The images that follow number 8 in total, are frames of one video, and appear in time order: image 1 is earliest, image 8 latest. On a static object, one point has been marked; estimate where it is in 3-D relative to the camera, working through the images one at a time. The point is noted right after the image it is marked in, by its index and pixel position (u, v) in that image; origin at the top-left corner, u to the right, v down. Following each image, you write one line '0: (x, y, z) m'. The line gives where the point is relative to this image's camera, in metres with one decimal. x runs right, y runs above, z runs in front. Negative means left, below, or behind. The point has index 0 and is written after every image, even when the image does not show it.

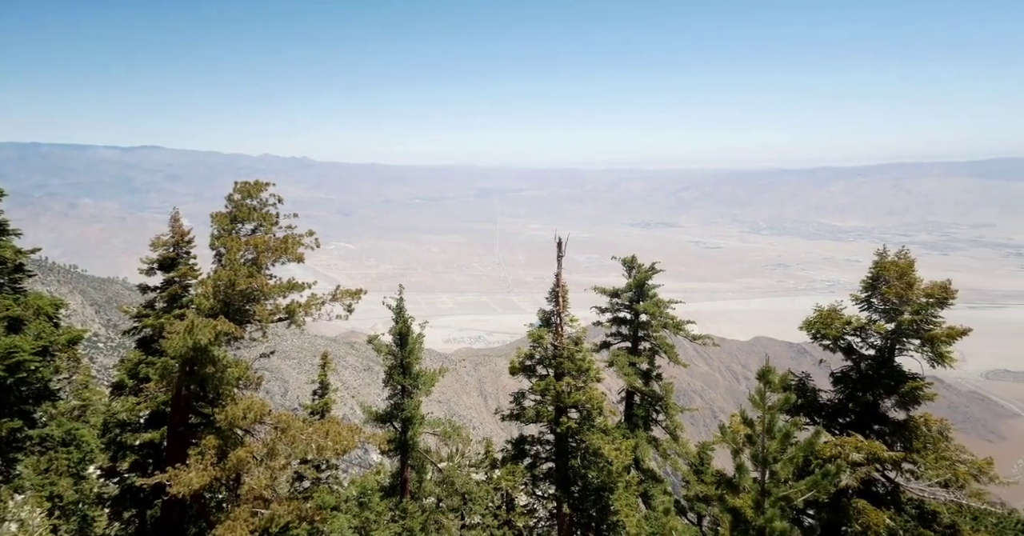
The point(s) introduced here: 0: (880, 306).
0: (+9.2, -0.9, +19.4) m
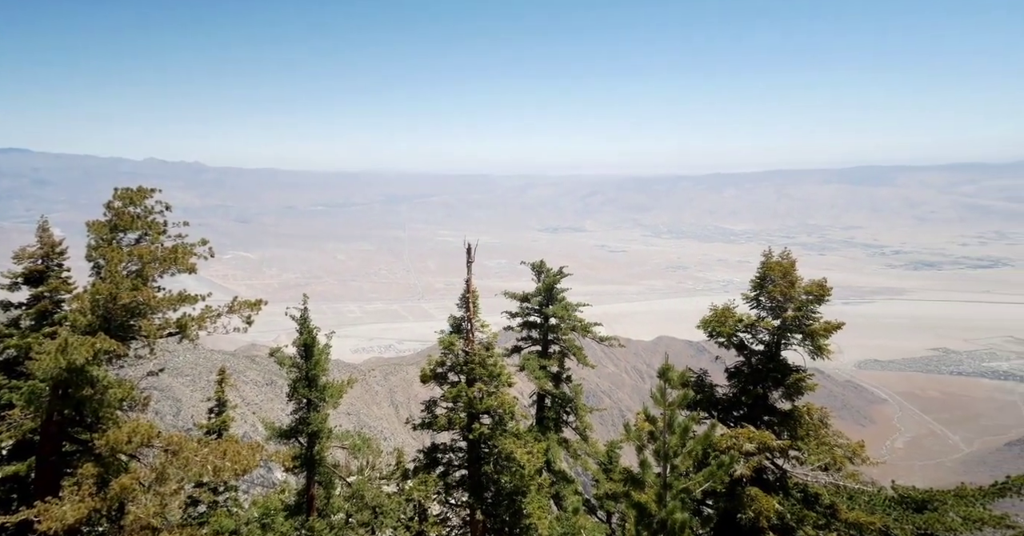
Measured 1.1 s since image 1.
0: (+6.8, -0.9, +20.1) m
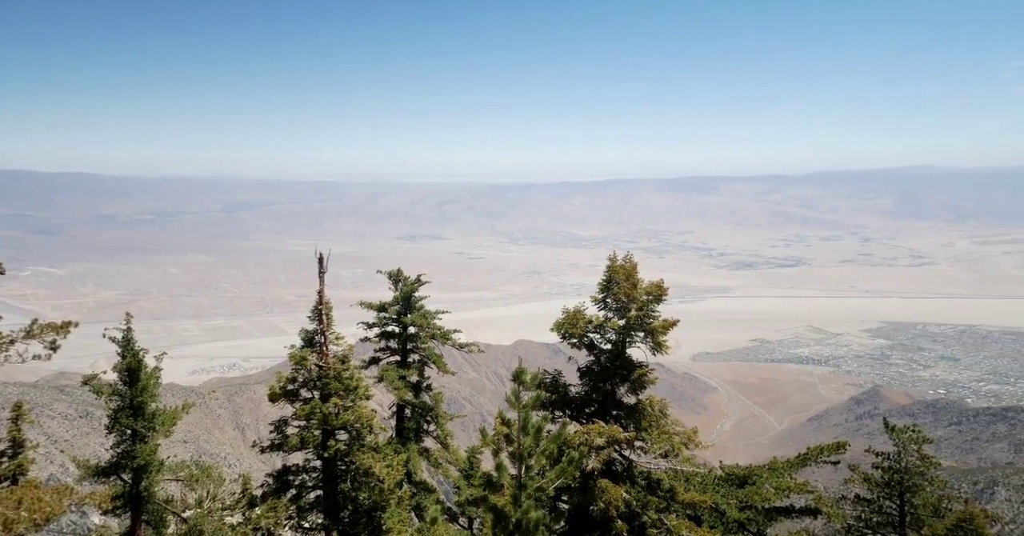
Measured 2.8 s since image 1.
0: (+2.8, -0.9, +20.0) m
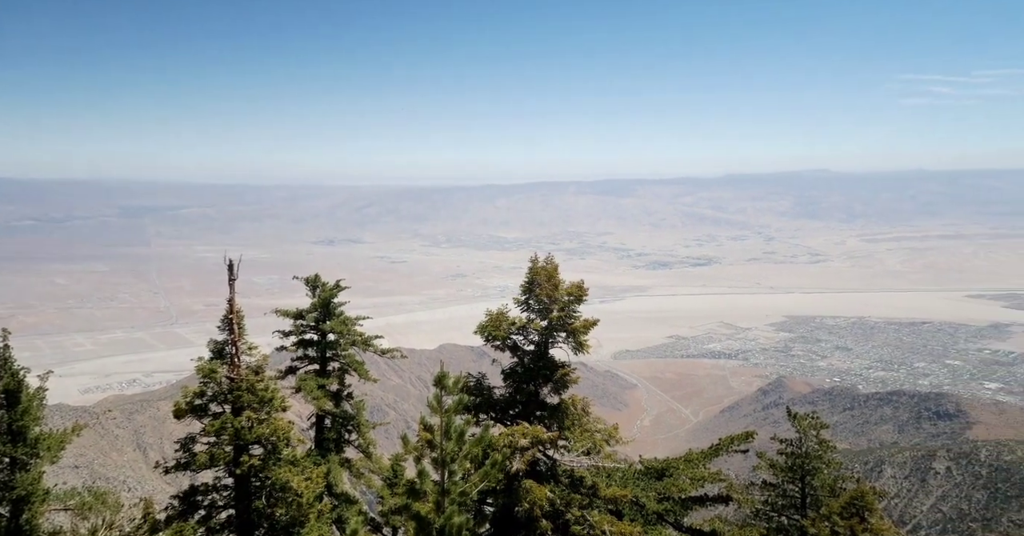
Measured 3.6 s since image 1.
0: (+0.7, -1.0, +19.9) m
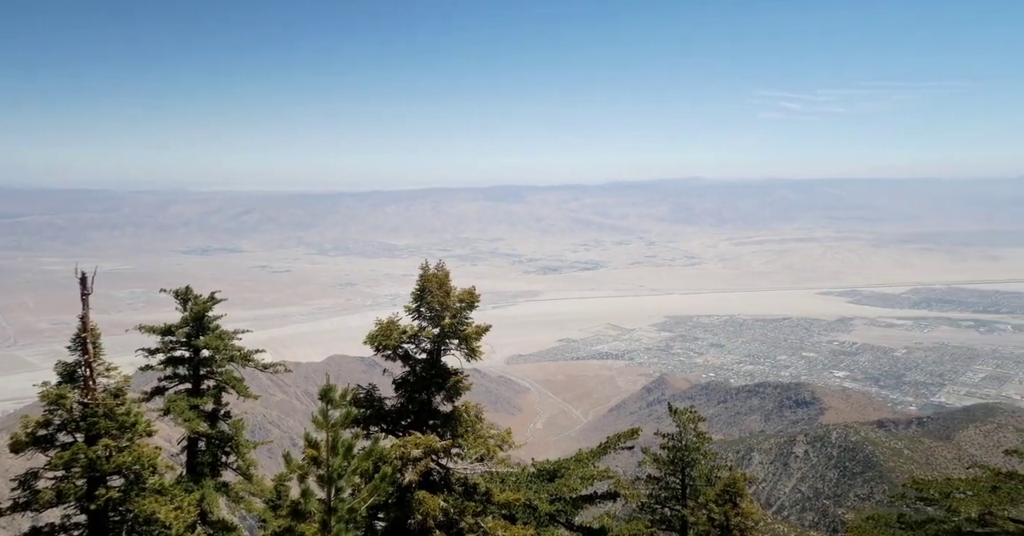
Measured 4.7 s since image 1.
0: (-2.1, -1.2, +20.2) m
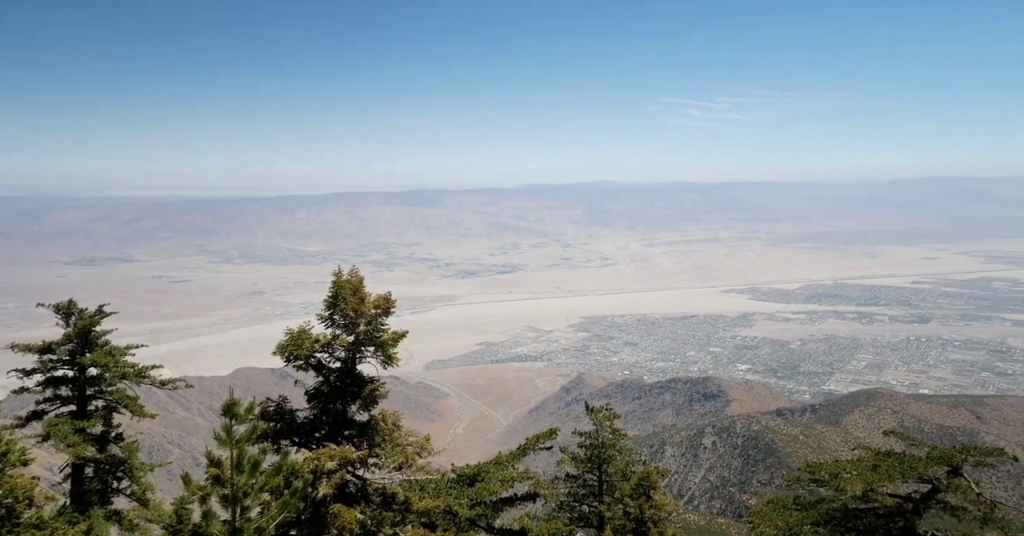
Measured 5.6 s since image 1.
0: (-4.4, -1.4, +19.4) m
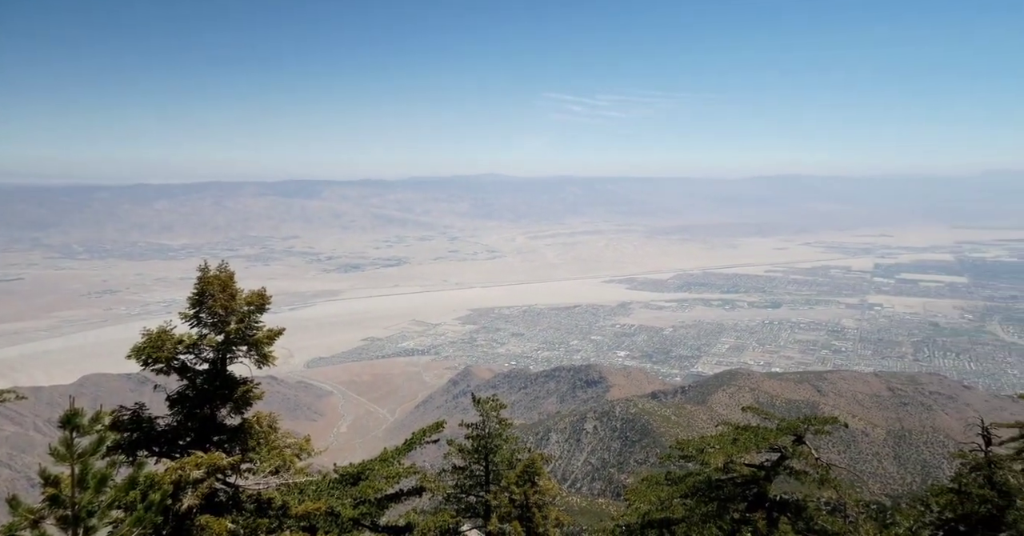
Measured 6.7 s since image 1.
0: (-7.4, -1.3, +17.6) m
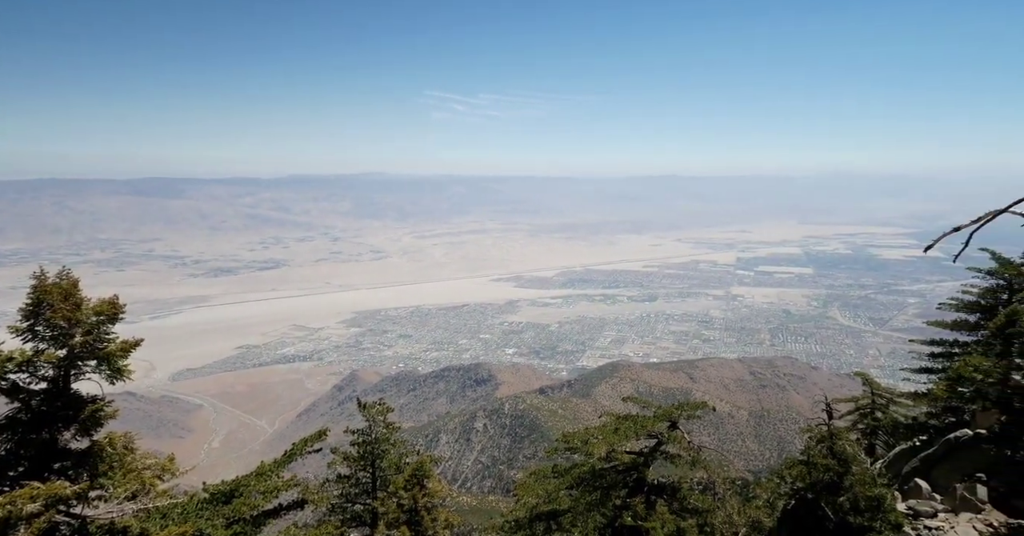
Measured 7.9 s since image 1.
0: (-10.4, -1.4, +15.0) m
